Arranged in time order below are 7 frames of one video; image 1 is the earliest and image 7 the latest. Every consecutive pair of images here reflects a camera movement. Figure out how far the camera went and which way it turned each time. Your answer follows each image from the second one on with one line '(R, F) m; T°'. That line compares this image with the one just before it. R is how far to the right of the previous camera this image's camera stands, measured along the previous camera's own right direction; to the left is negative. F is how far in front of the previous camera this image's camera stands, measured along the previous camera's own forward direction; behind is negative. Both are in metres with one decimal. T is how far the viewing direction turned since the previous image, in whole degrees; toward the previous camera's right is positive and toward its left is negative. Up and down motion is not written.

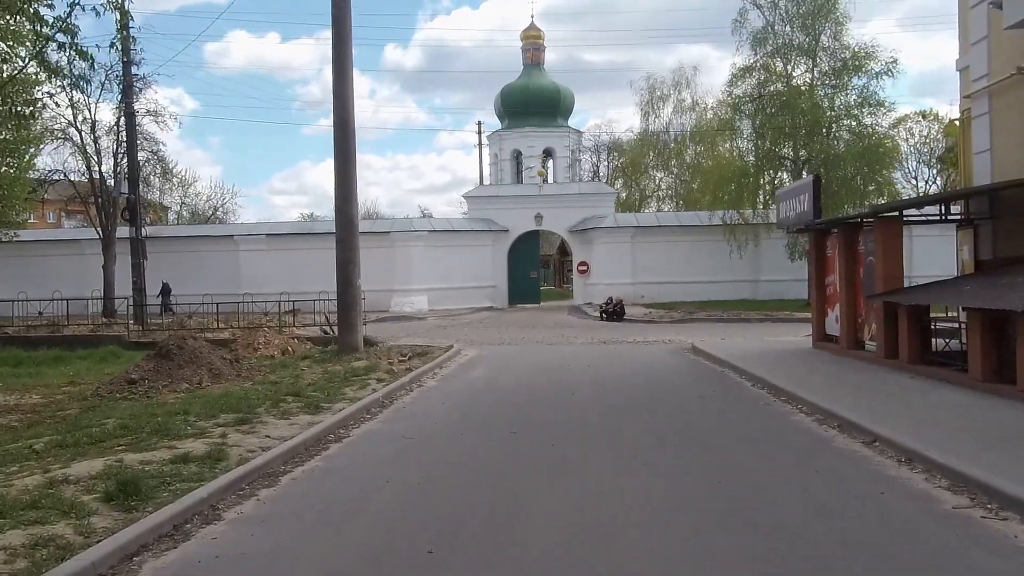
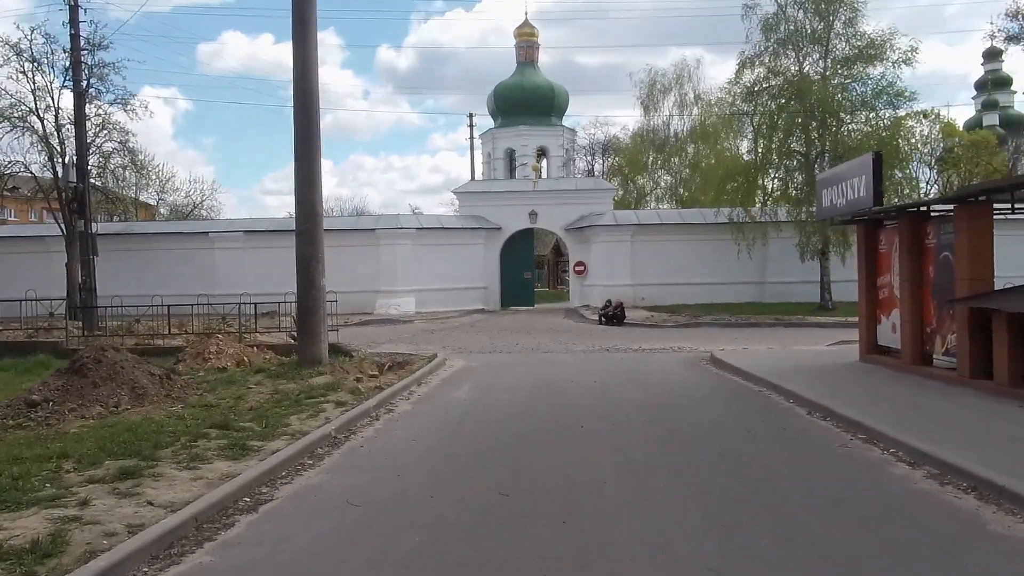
(0.0, +2.5) m; 0°
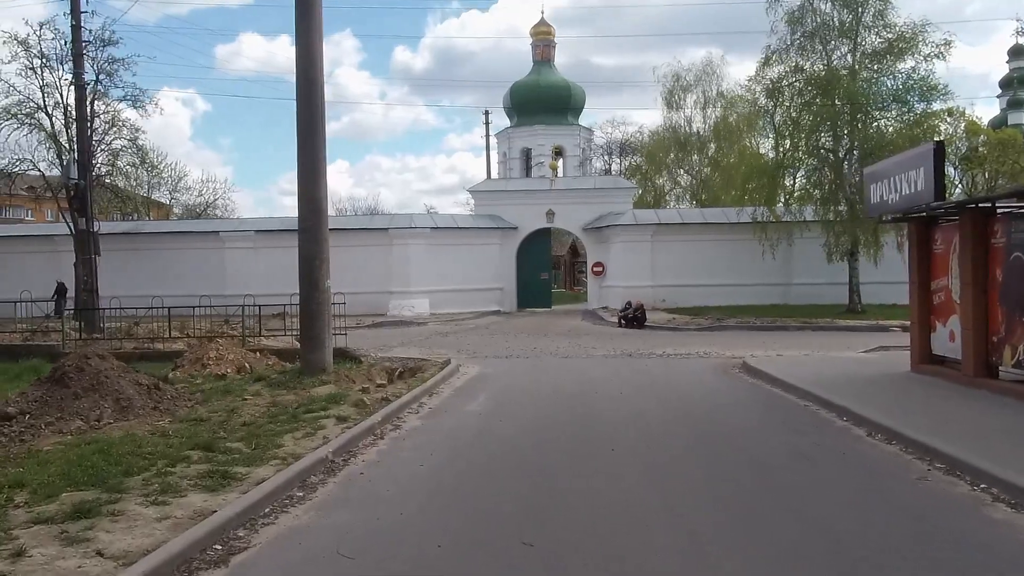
(-0.1, +1.0) m; -1°
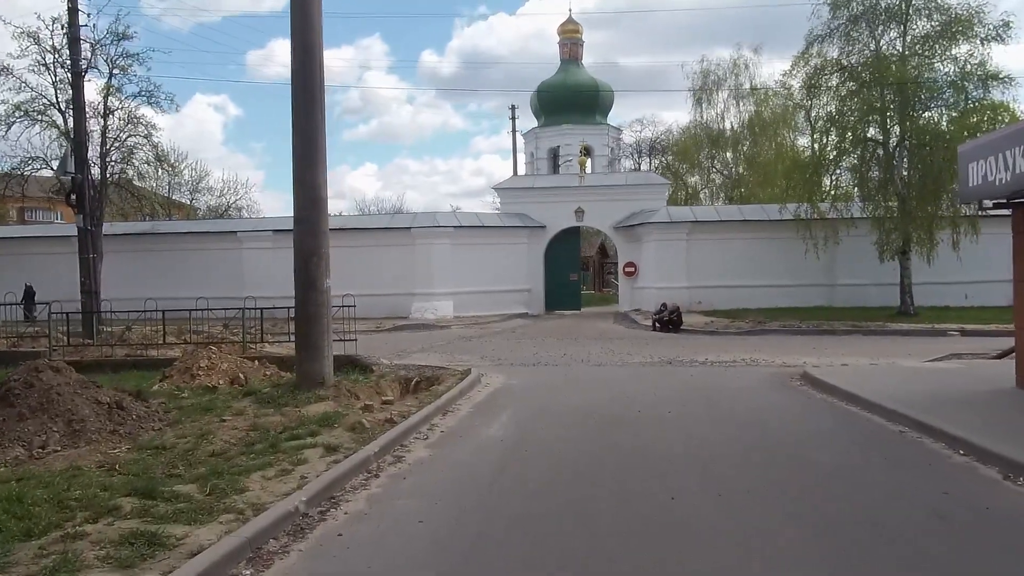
(0.0, +1.8) m; -2°
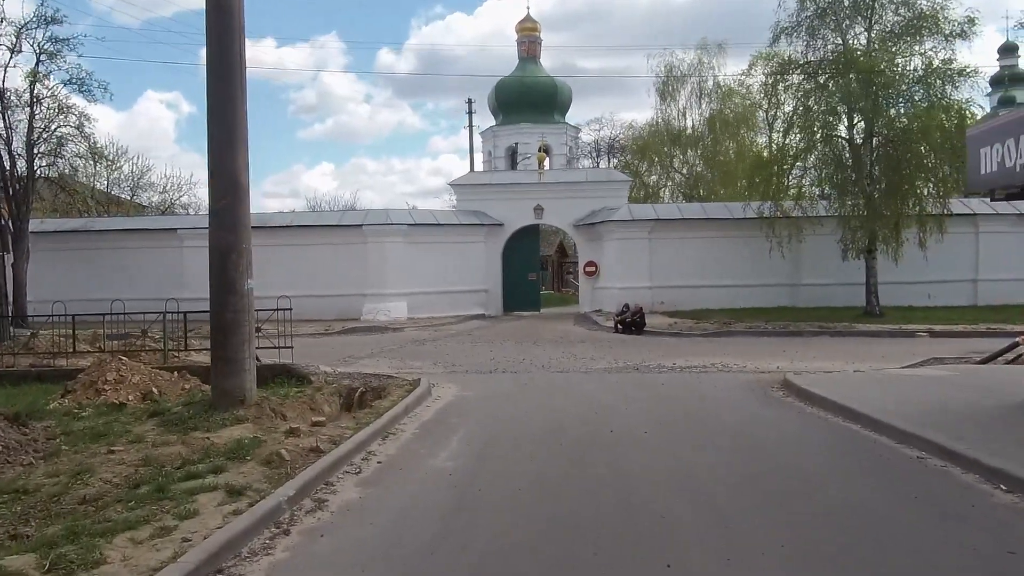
(+0.1, +1.4) m; +3°
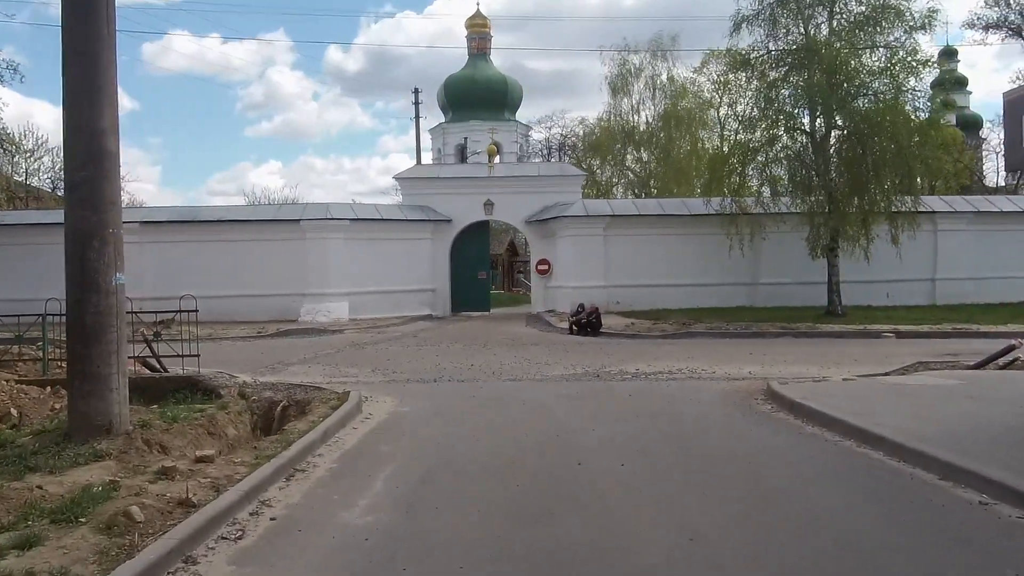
(+0.1, +1.9) m; +3°
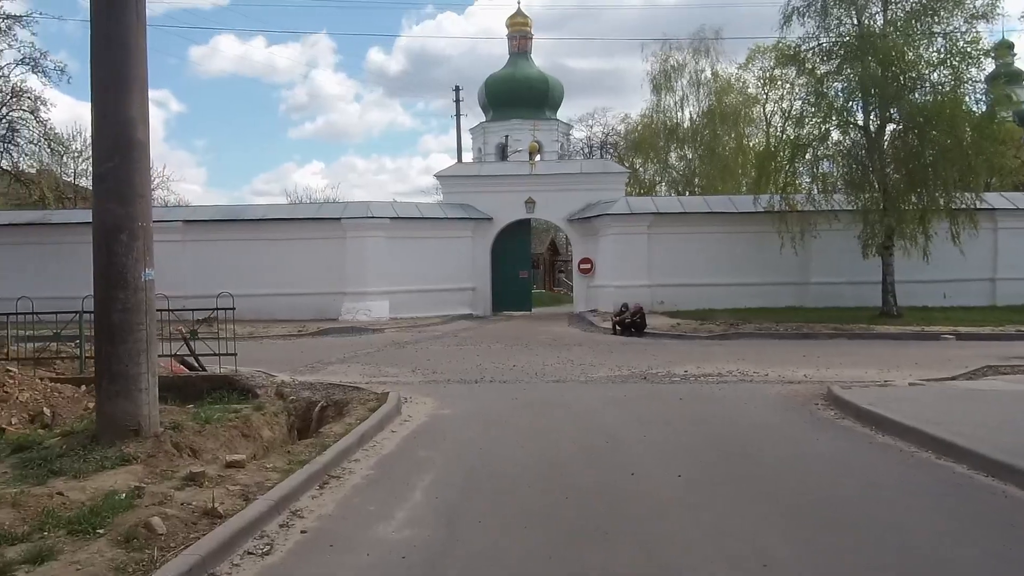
(-0.1, +0.5) m; -3°
